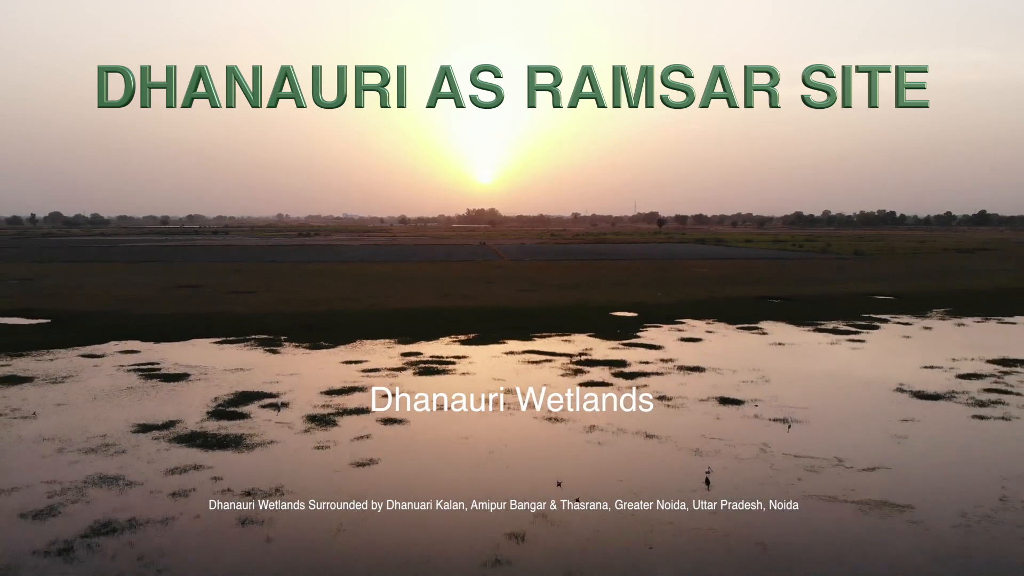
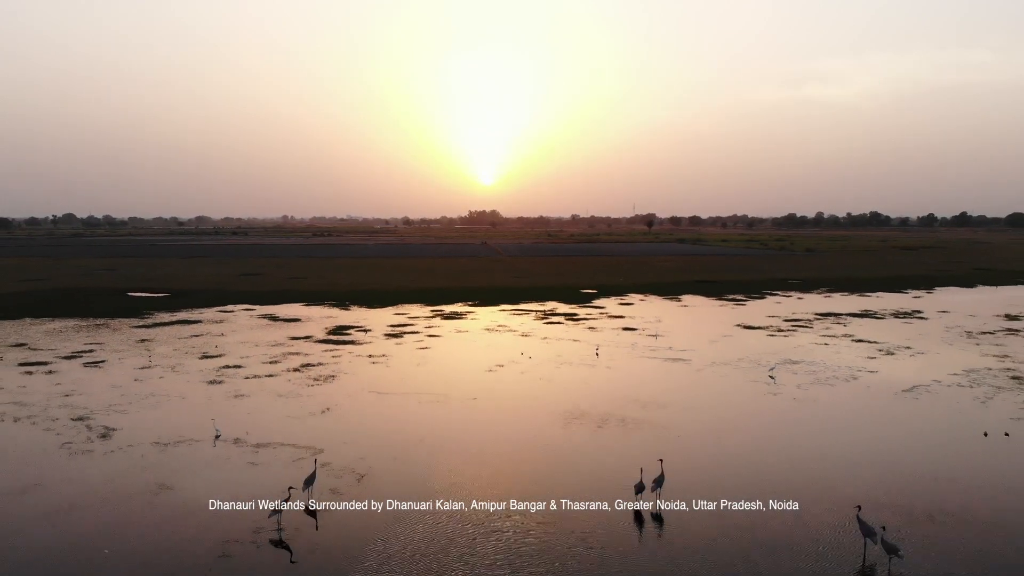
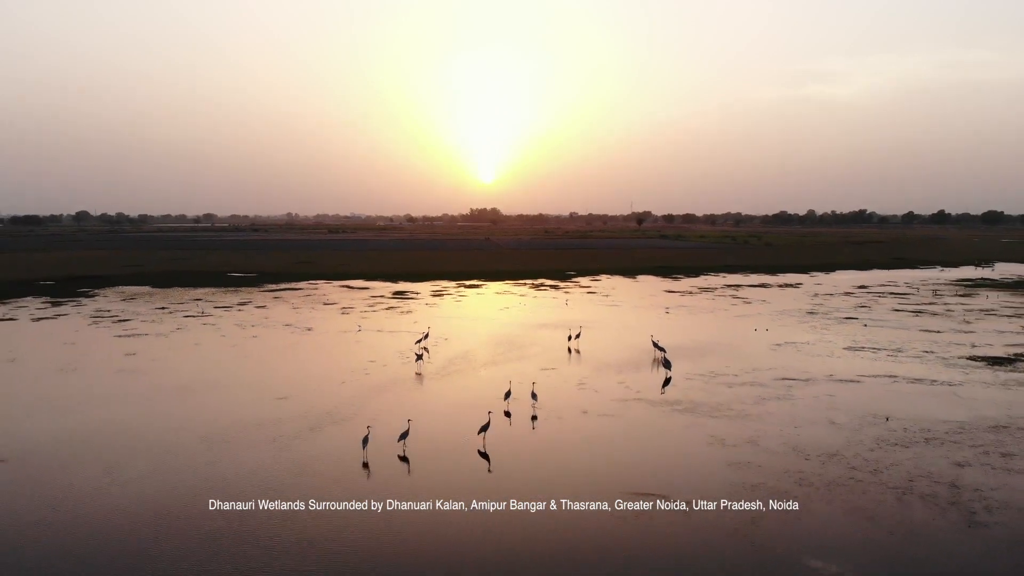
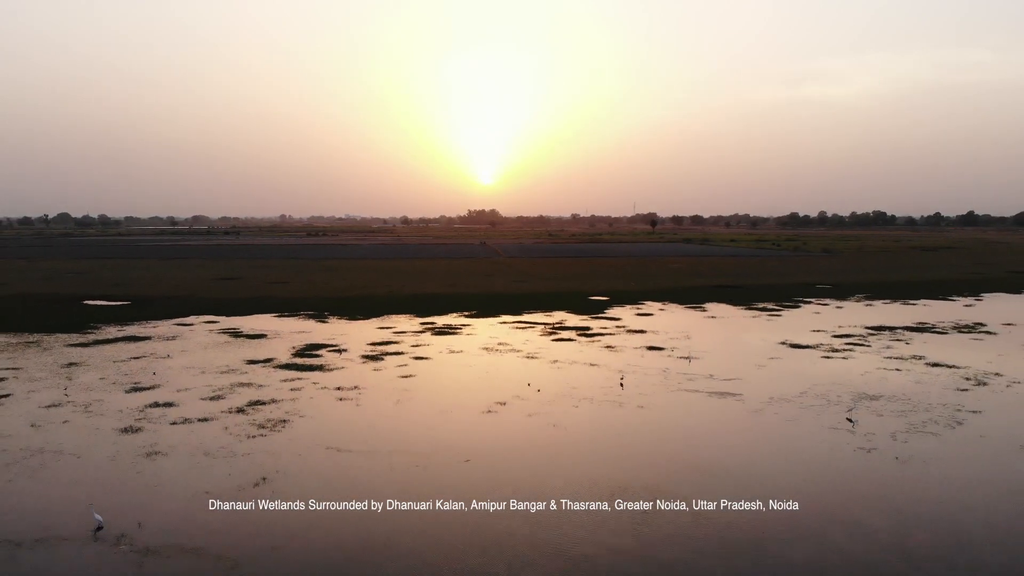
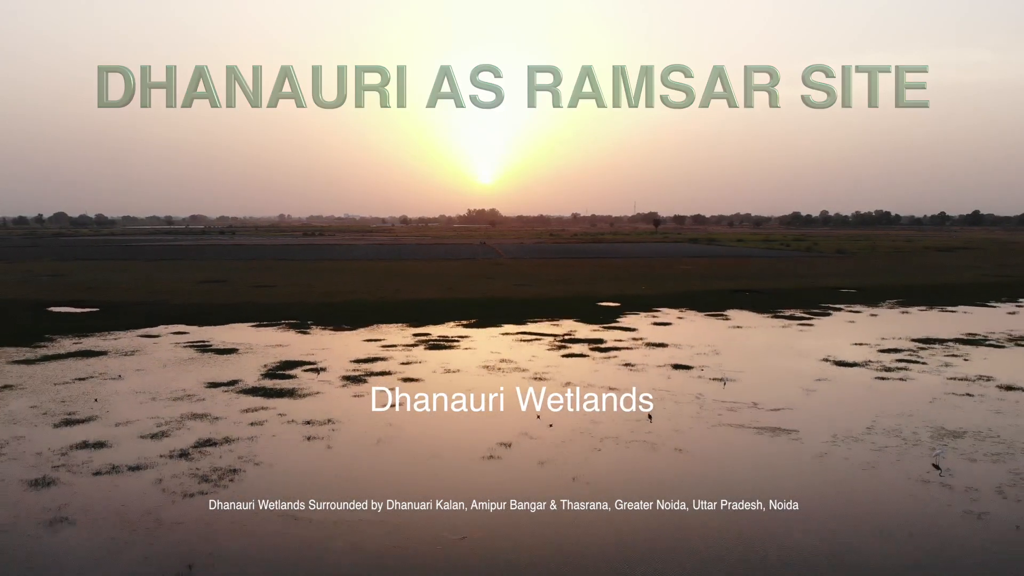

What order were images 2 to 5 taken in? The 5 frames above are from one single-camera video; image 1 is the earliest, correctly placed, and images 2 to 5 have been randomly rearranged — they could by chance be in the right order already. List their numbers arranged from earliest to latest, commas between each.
5, 4, 2, 3
